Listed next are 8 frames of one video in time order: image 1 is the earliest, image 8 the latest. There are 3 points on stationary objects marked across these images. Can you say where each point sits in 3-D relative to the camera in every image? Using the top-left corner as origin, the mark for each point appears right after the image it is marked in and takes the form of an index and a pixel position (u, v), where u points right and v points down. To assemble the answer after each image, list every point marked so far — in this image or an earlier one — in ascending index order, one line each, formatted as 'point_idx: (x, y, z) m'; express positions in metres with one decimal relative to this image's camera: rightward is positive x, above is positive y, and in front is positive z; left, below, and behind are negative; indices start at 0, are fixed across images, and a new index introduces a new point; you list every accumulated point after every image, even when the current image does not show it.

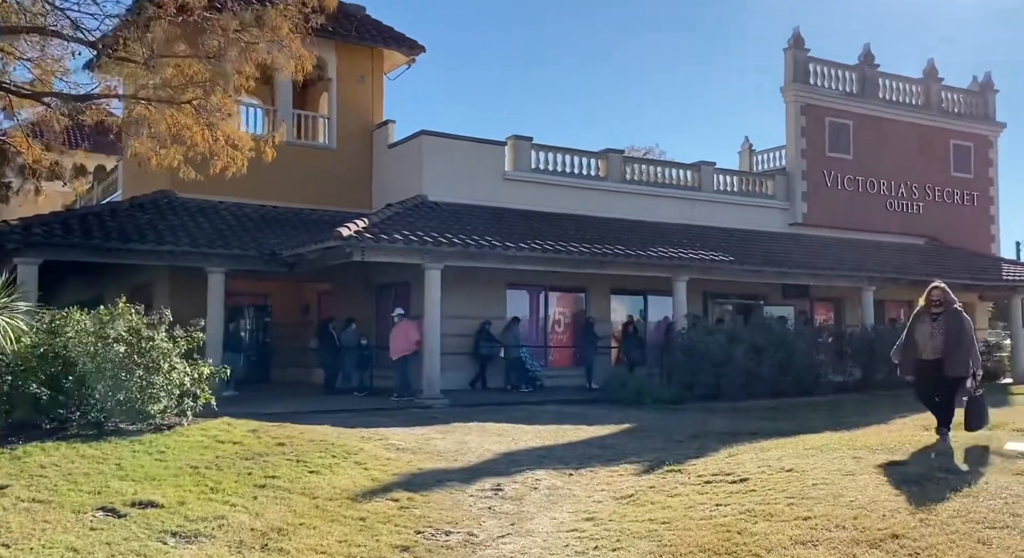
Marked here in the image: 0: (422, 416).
0: (-1.5, -2.2, +17.8) m
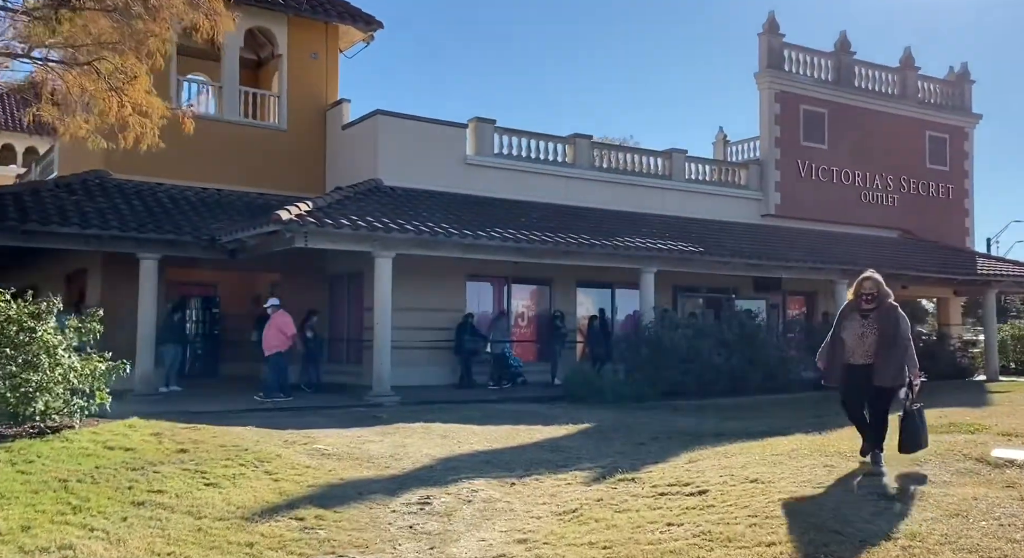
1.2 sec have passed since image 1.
0: (-2.3, -2.1, +16.5) m
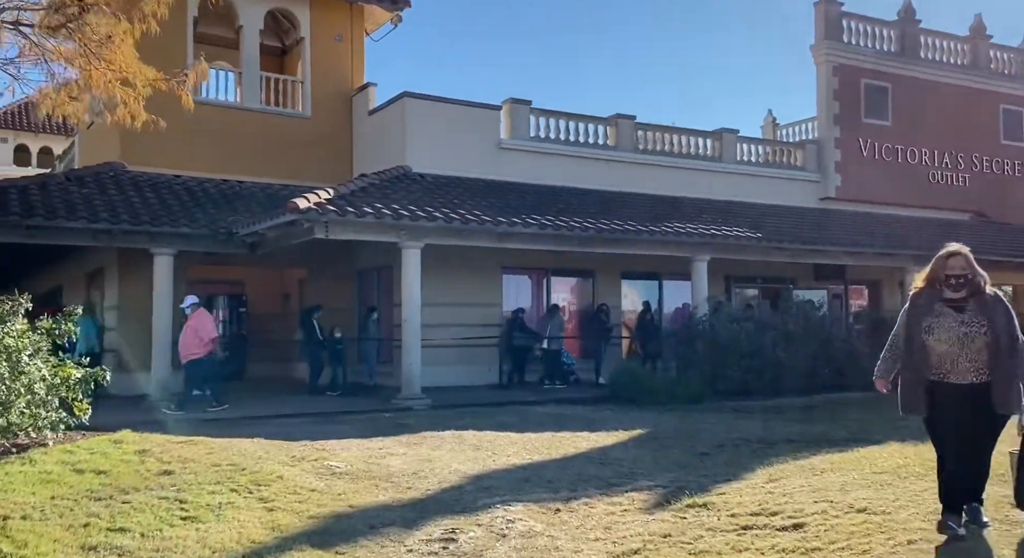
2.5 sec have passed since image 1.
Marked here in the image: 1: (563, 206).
0: (-1.7, -2.0, +14.8) m
1: (+1.0, +1.3, +19.9) m
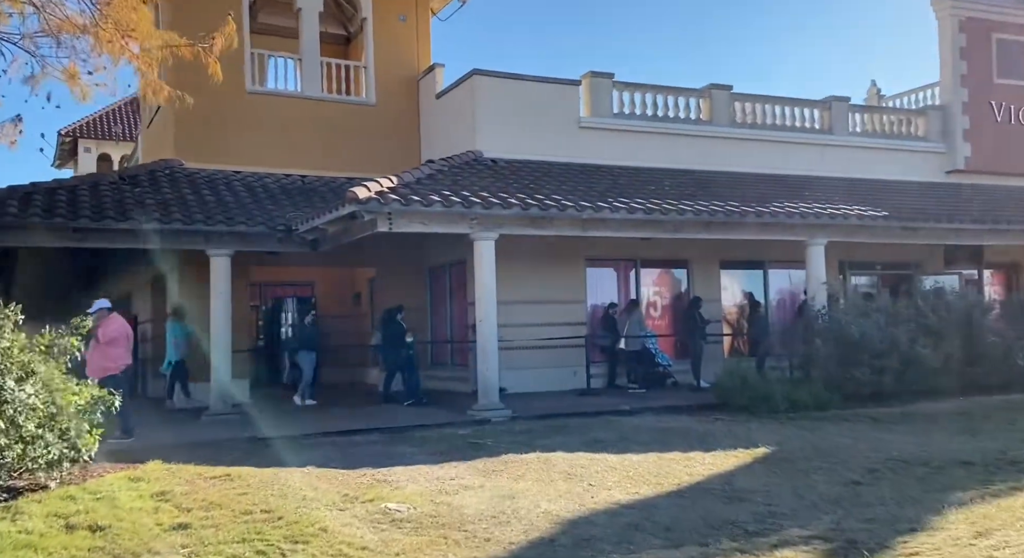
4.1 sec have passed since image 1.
0: (-0.5, -1.9, +12.8) m
1: (+2.4, +1.5, +17.6) m
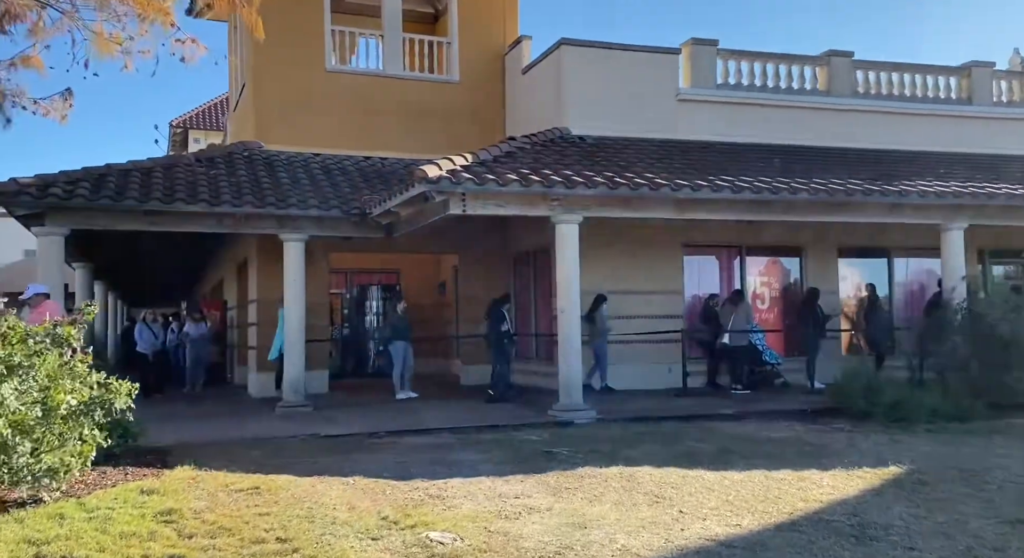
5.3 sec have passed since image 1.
0: (+0.3, -1.7, +11.2) m
1: (+3.7, +1.7, +15.7) m
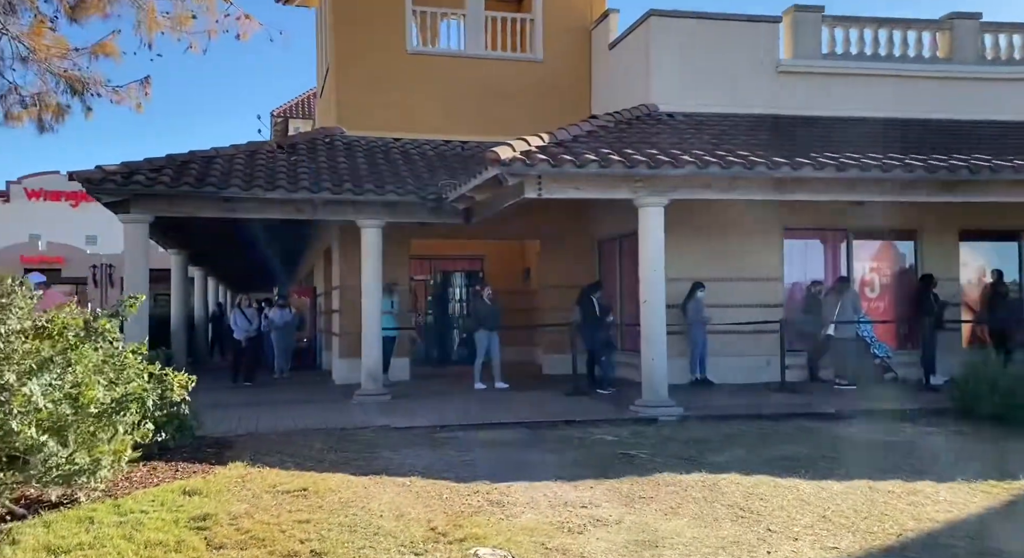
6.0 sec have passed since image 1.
0: (+1.0, -1.6, +10.3) m
1: (+4.8, +1.9, +14.4) m
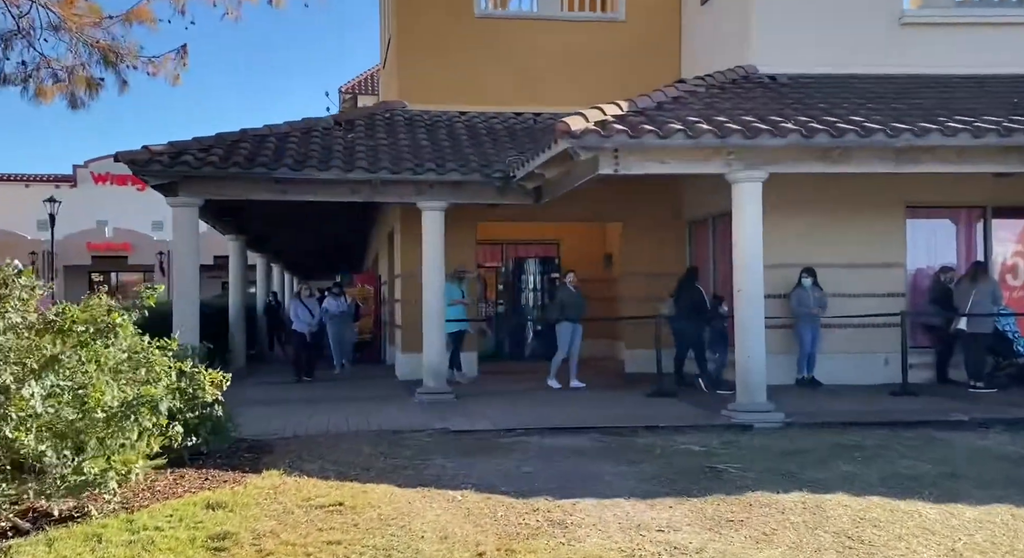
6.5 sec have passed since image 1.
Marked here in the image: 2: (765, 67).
0: (+1.7, -1.5, +8.9) m
1: (+5.8, +2.0, +12.6) m
2: (+3.2, +2.7, +13.8) m
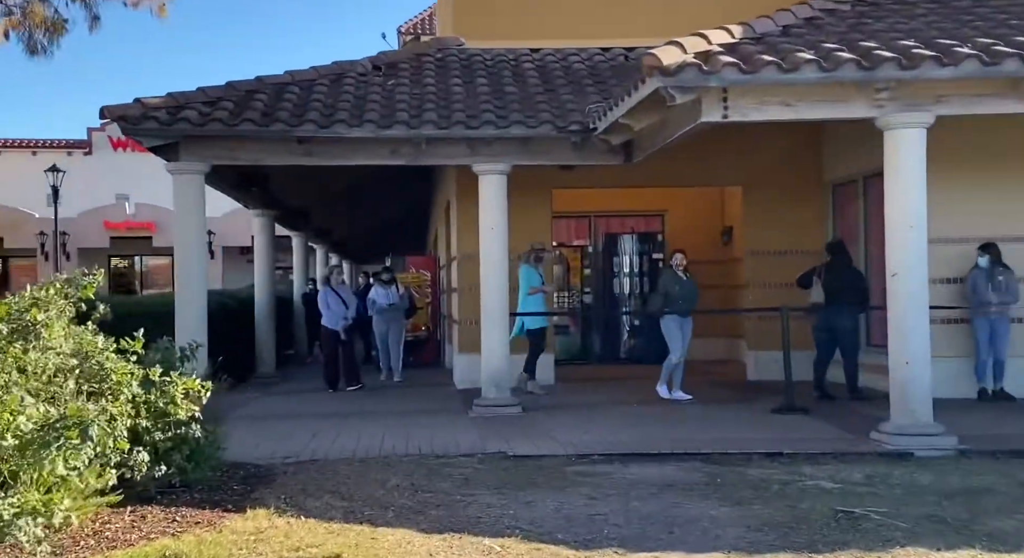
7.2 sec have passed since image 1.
0: (+2.1, -1.3, +6.4) m
1: (+6.6, +2.2, +9.7) m
2: (+4.1, +2.9, +11.1) m
